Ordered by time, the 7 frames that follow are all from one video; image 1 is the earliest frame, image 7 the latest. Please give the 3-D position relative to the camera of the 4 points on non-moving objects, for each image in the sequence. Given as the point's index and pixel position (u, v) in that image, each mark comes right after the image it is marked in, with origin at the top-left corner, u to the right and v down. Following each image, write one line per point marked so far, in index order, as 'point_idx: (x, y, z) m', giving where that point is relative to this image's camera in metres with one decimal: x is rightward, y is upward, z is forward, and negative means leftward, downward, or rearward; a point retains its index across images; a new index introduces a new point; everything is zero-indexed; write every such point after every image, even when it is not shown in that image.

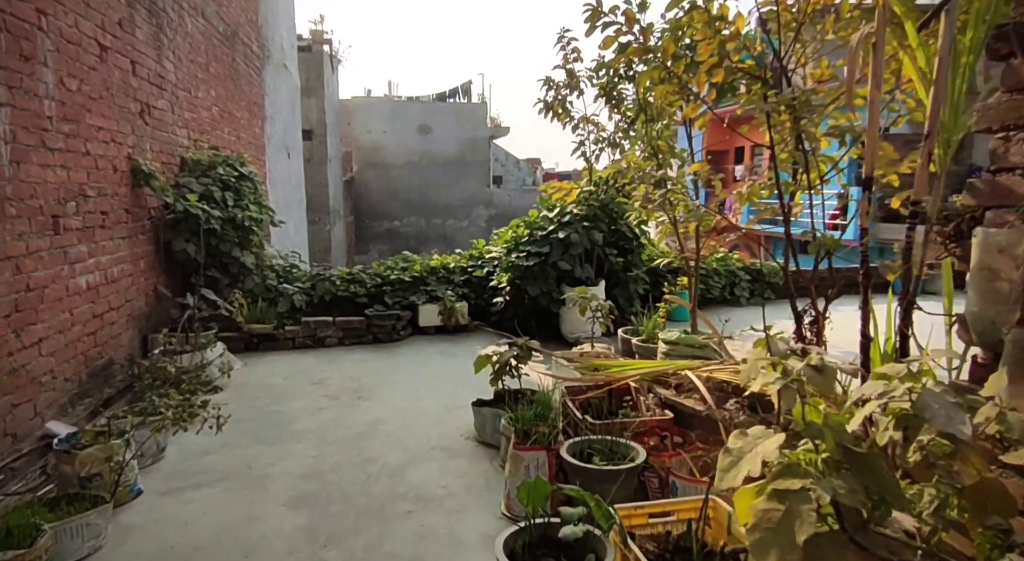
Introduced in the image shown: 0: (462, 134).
0: (-1.2, +3.3, +12.9) m
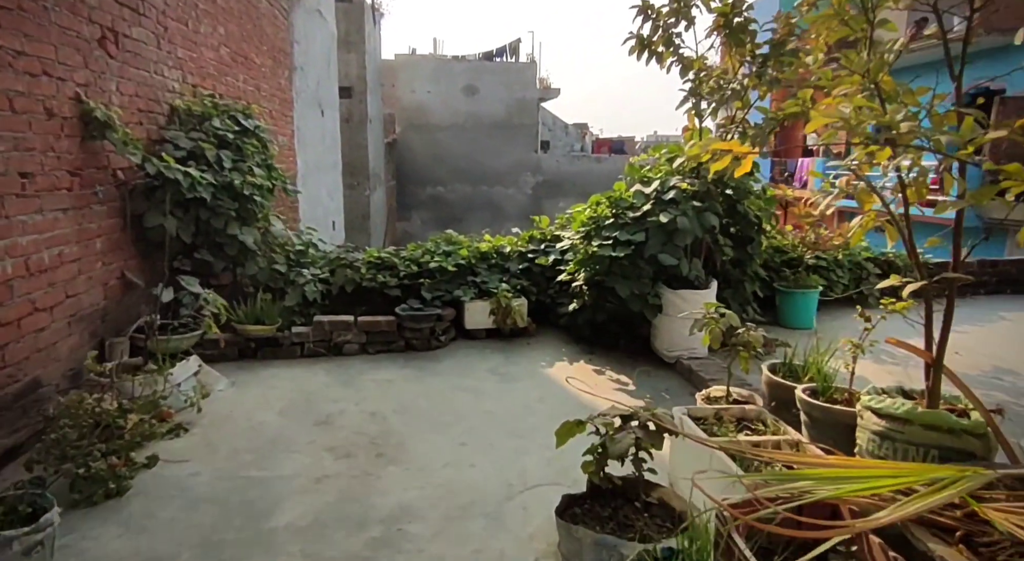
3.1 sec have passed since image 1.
0: (0.0, +3.8, +11.5) m
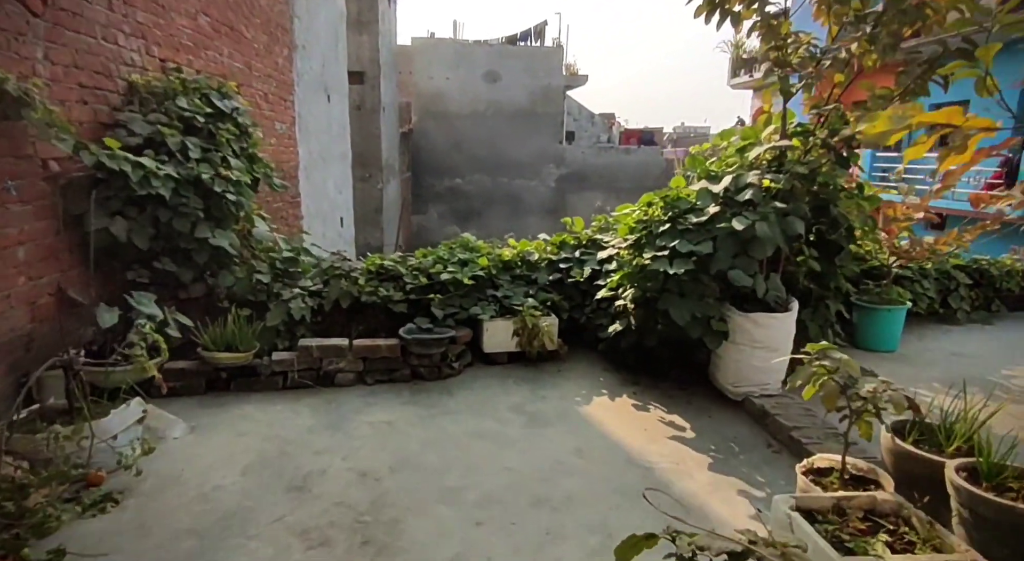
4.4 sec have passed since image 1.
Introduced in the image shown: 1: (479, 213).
0: (+0.4, +3.8, +10.8) m
1: (-0.7, +1.3, +11.0) m
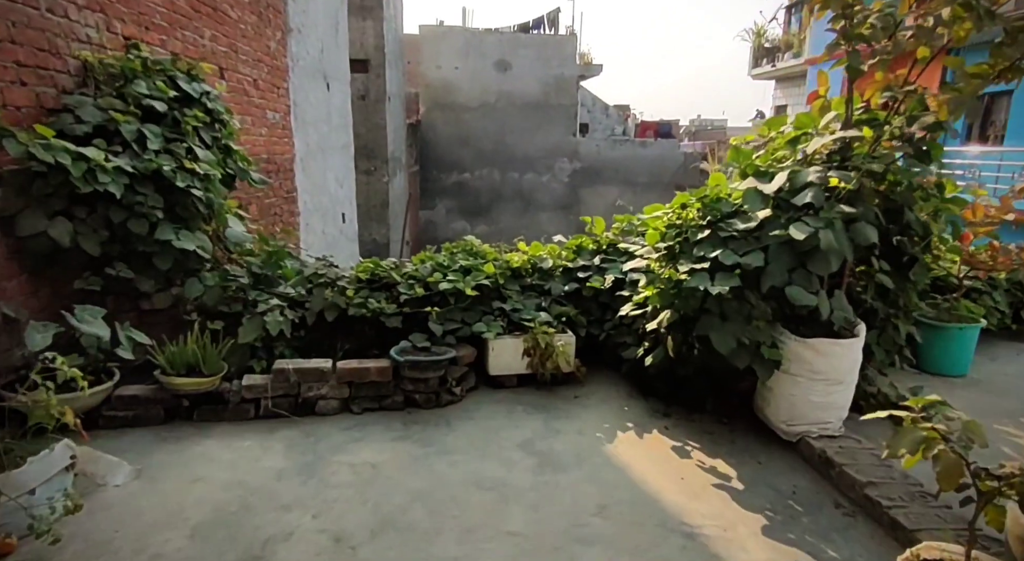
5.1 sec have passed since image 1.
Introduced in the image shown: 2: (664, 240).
0: (+0.6, +3.8, +10.3) m
1: (-0.4, +1.3, +10.6) m
2: (+0.7, +0.2, +2.5) m
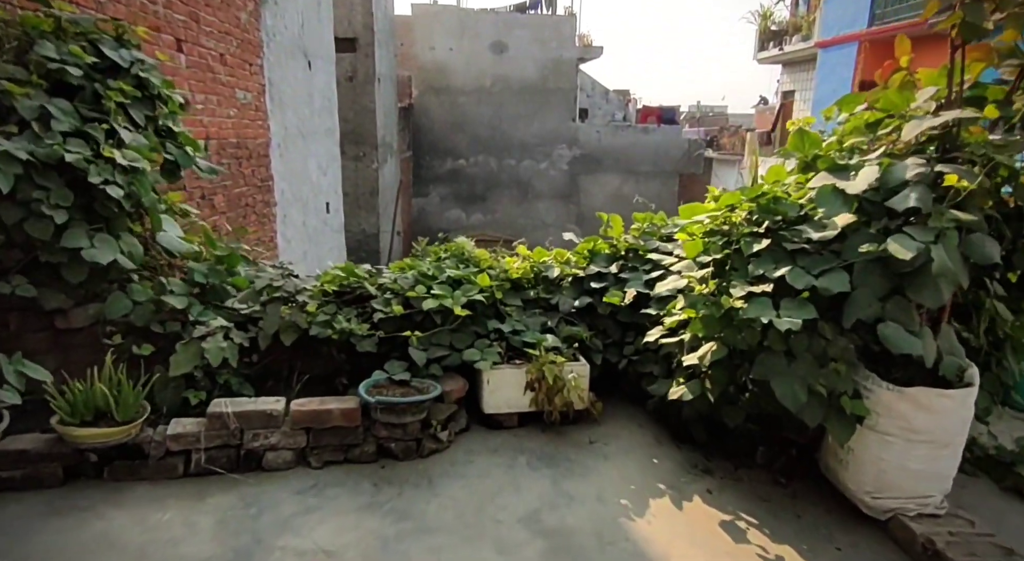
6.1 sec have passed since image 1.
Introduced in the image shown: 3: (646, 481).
0: (+0.6, +3.9, +9.7) m
1: (-0.5, +1.5, +10.0) m
2: (+0.7, +0.1, +2.0) m
3: (+0.5, -0.7, +2.0) m
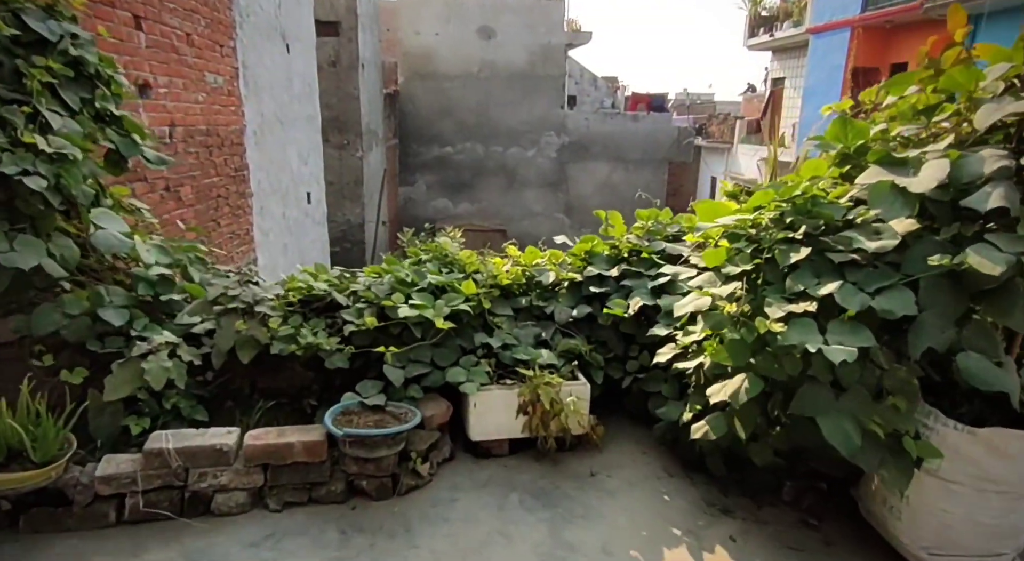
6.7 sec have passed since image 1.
0: (+0.4, +4.1, +9.3) m
1: (-0.7, +1.6, +9.6) m
2: (+0.6, +0.1, +1.7) m
3: (+0.4, -0.7, +1.7) m
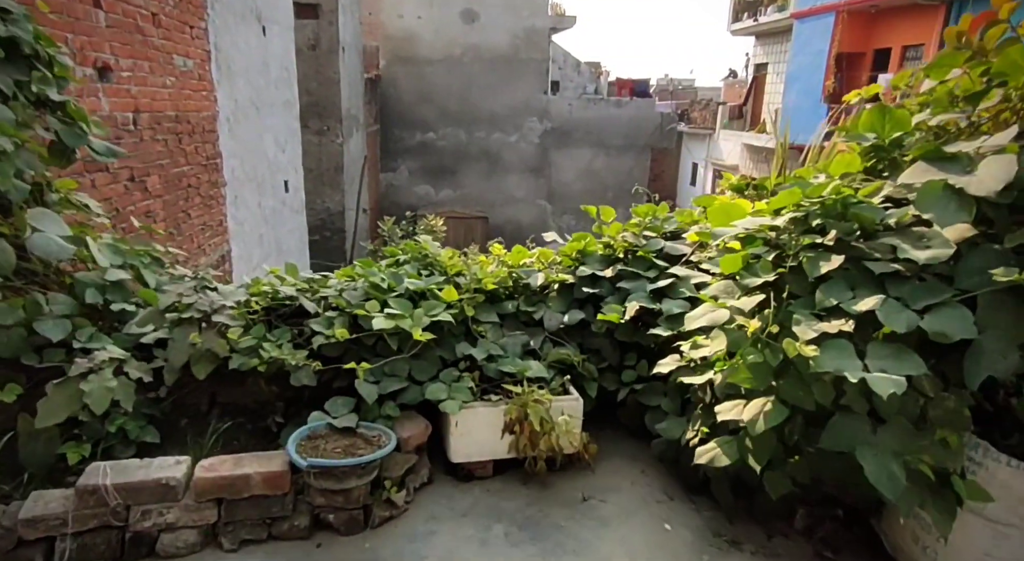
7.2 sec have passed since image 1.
0: (+0.1, +4.2, +9.0) m
1: (-1.0, +1.7, +9.4) m
2: (+0.6, 0.0, +1.5) m
3: (+0.4, -0.8, +1.6) m
